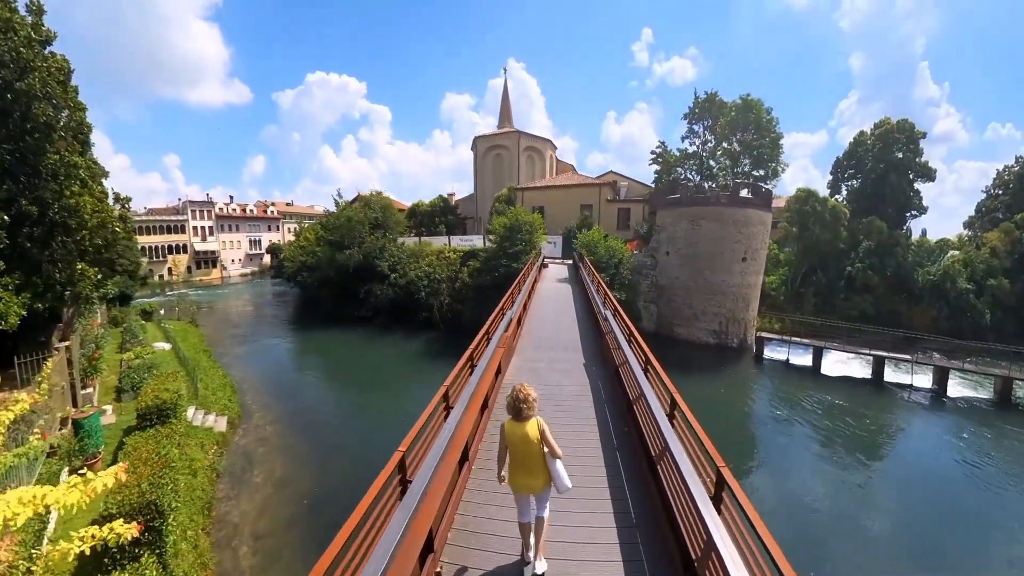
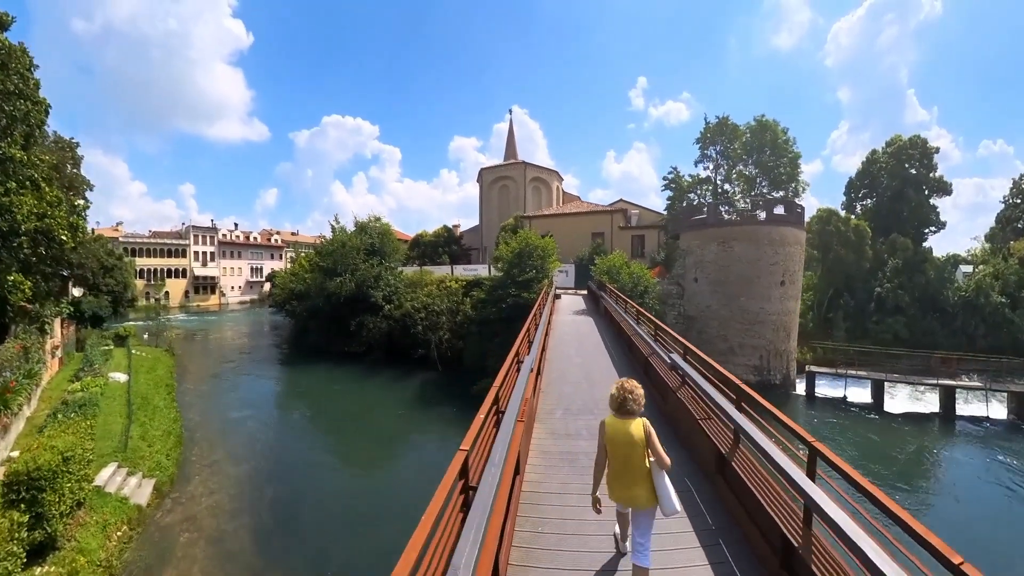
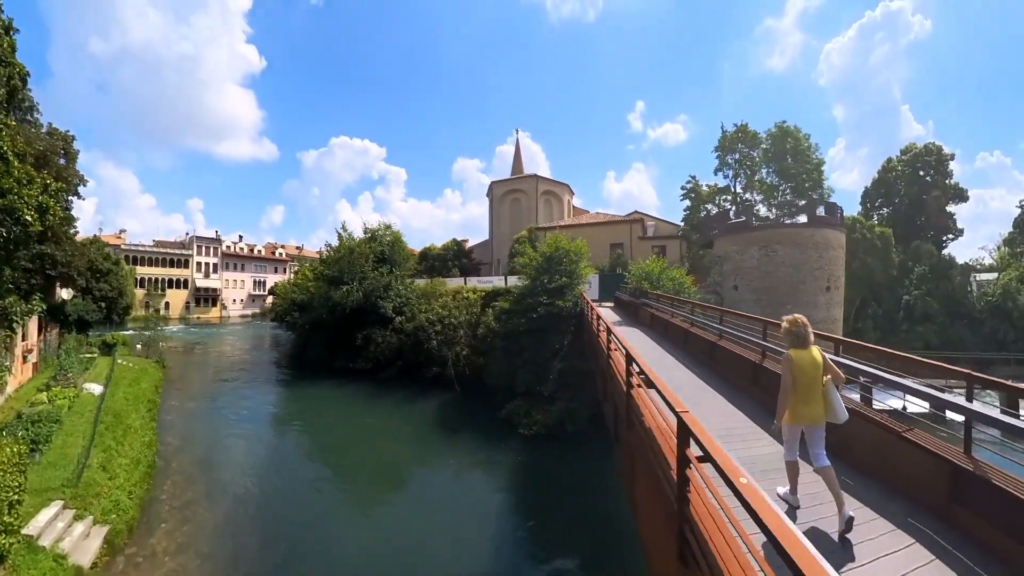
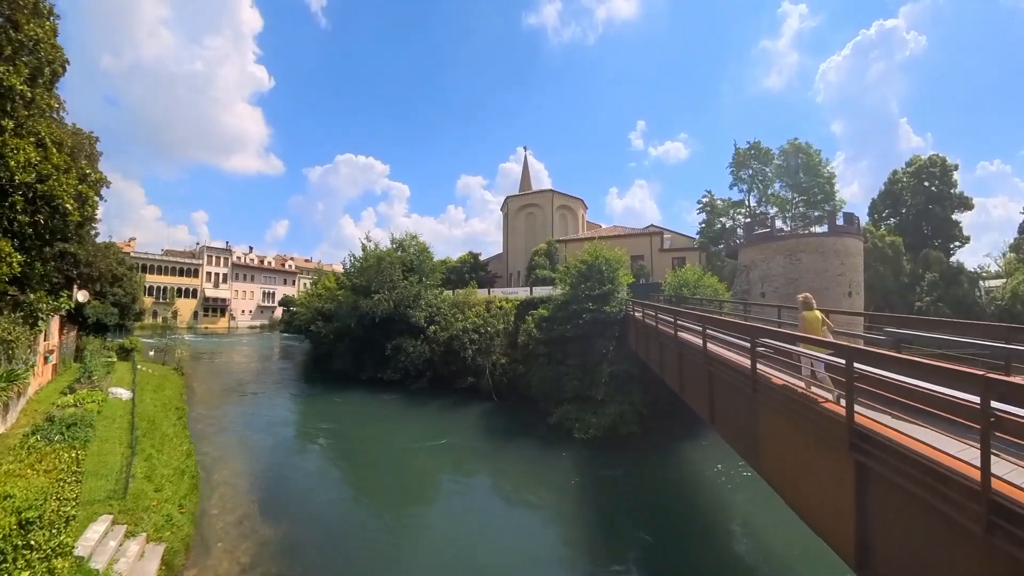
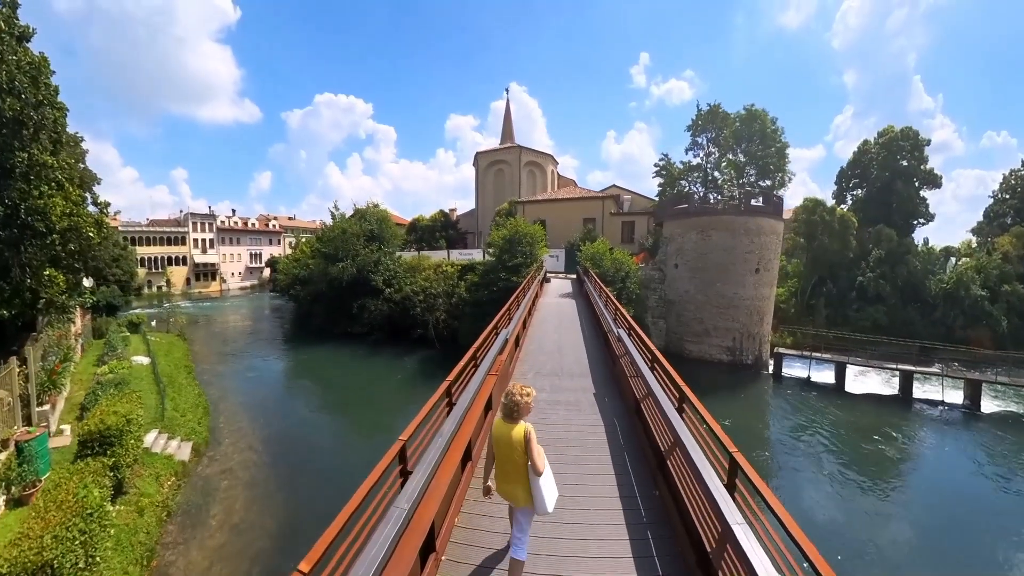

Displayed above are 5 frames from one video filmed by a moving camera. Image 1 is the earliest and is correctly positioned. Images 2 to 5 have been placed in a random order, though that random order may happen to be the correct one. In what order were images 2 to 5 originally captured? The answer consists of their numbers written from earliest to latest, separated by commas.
5, 2, 3, 4
